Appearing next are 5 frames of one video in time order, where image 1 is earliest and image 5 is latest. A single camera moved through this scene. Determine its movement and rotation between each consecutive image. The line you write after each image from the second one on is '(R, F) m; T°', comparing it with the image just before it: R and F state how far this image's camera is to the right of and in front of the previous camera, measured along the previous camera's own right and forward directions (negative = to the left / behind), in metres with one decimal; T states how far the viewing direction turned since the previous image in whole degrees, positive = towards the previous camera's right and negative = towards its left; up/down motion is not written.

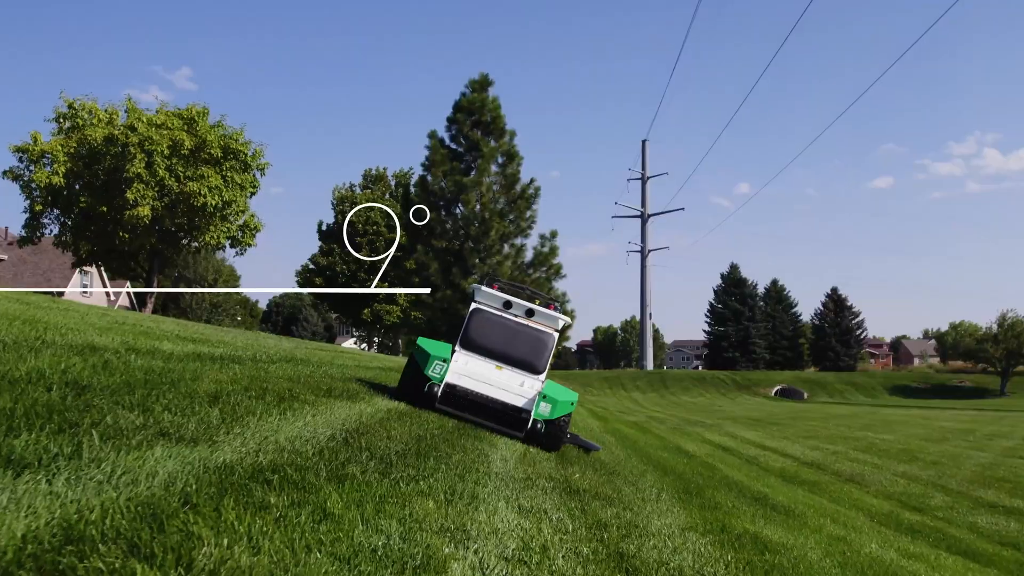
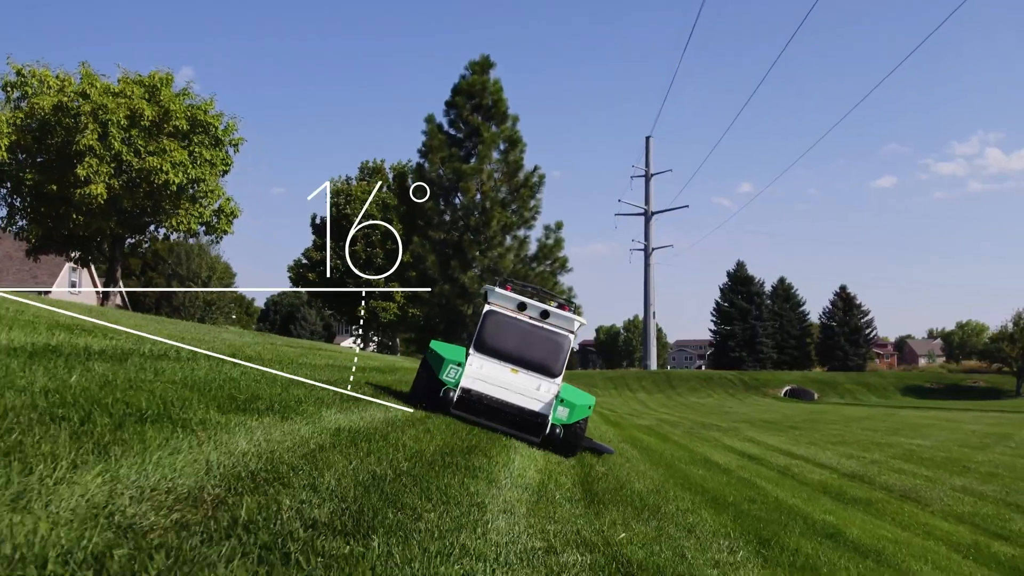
(0.0, +2.3) m; 0°
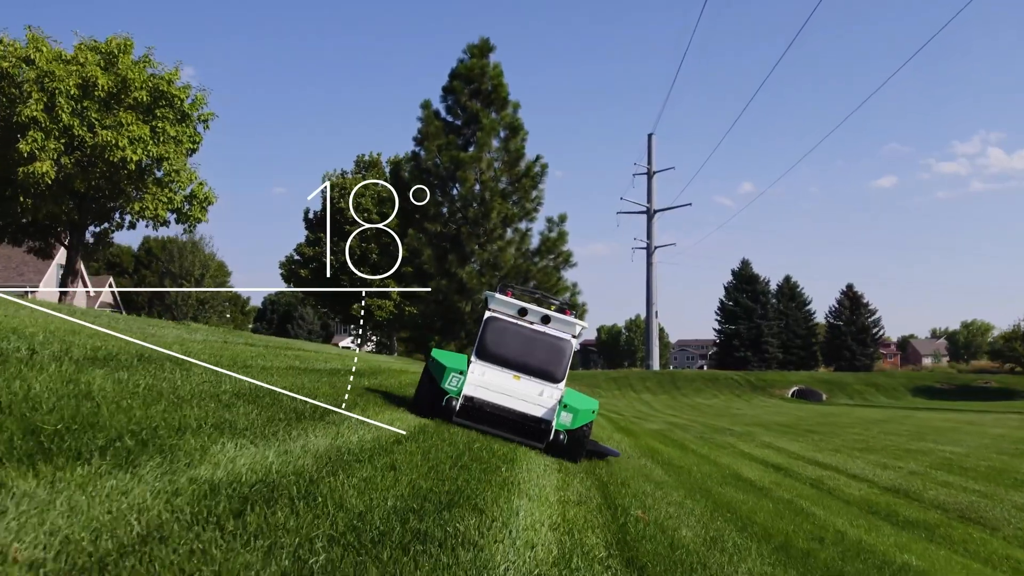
(0.0, +2.0) m; 0°
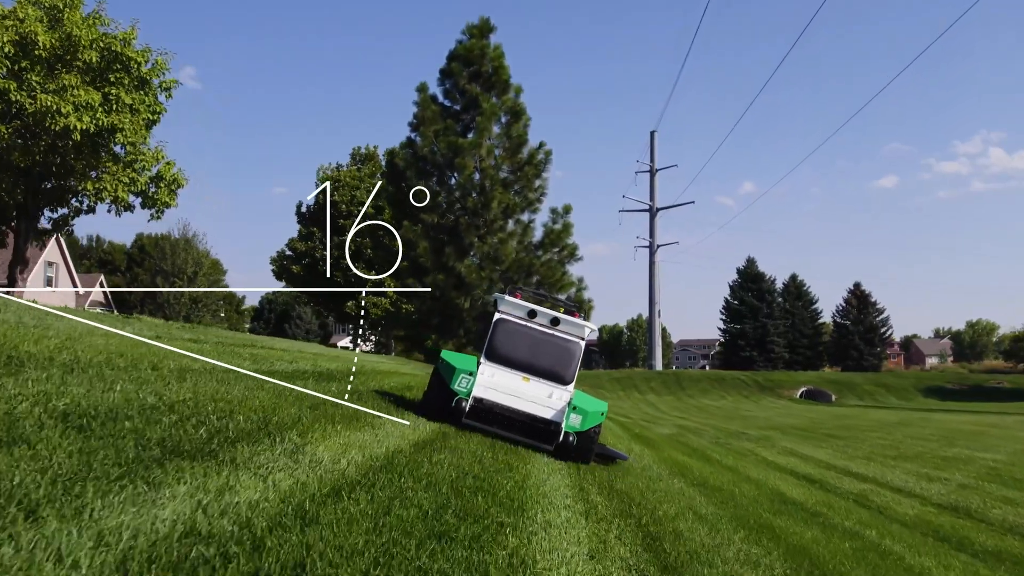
(0.0, +2.0) m; 0°
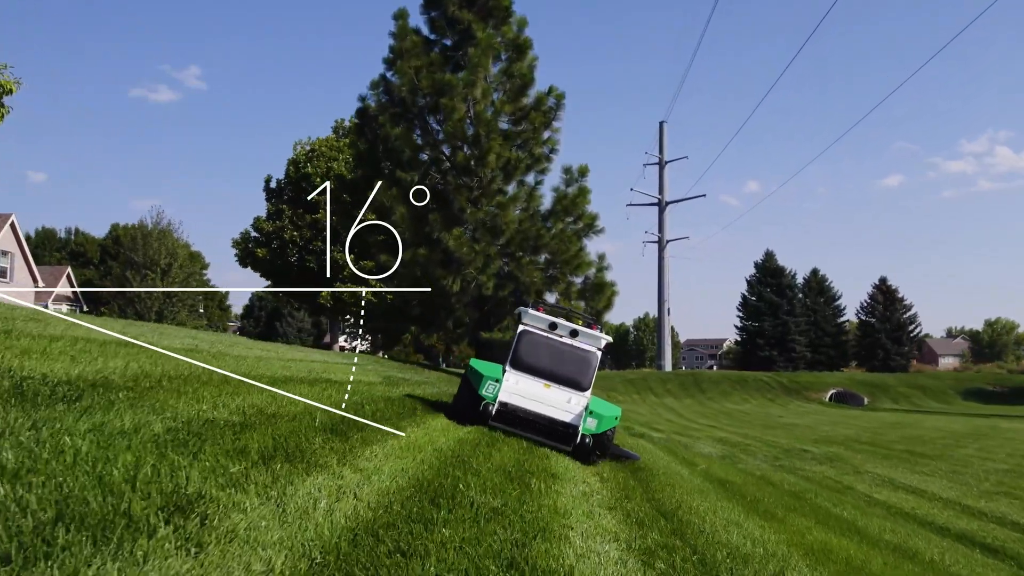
(0.0, +6.6) m; 0°
